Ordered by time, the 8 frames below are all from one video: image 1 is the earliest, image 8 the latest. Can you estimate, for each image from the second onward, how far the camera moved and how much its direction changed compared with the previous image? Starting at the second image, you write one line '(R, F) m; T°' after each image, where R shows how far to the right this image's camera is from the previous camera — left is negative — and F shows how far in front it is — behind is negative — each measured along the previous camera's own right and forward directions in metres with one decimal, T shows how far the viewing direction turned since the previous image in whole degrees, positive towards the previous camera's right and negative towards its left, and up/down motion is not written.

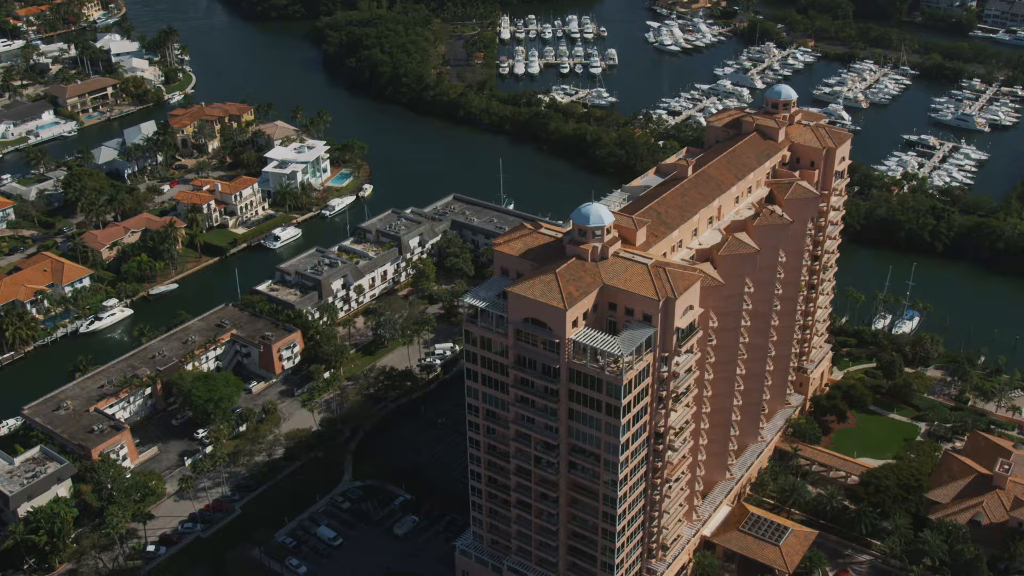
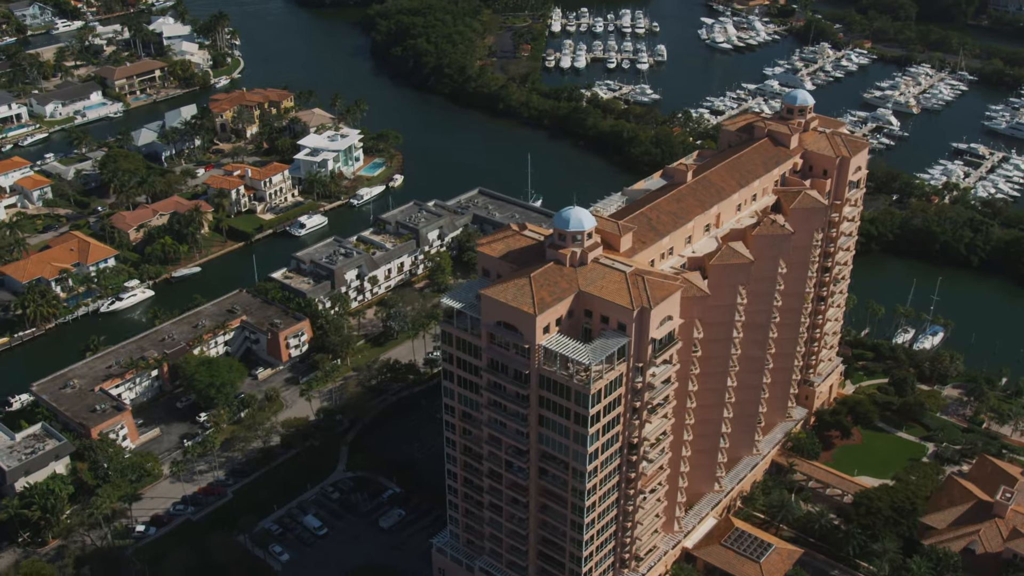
(+6.2, +1.0) m; -4°
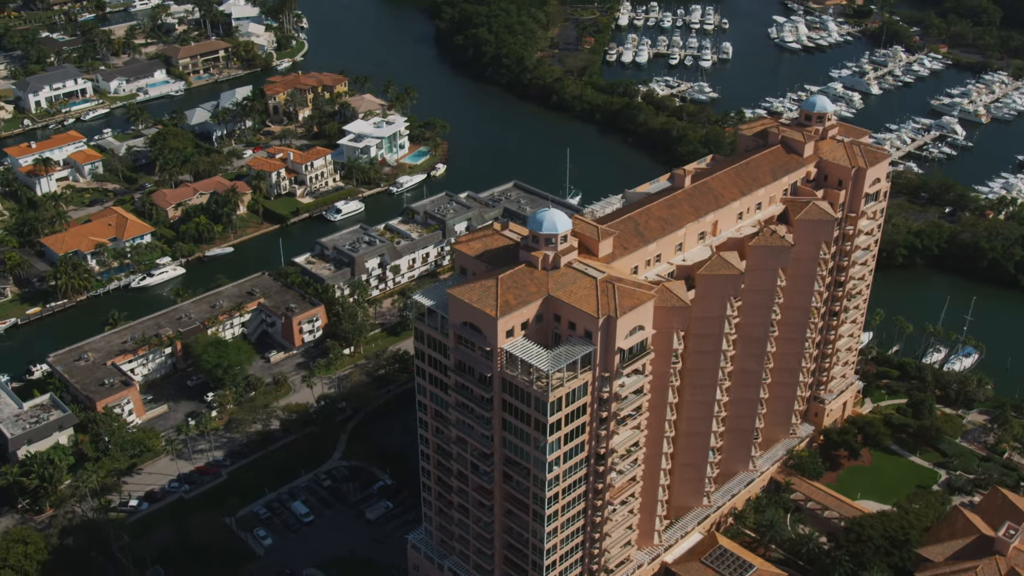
(+7.6, +1.6) m; -5°
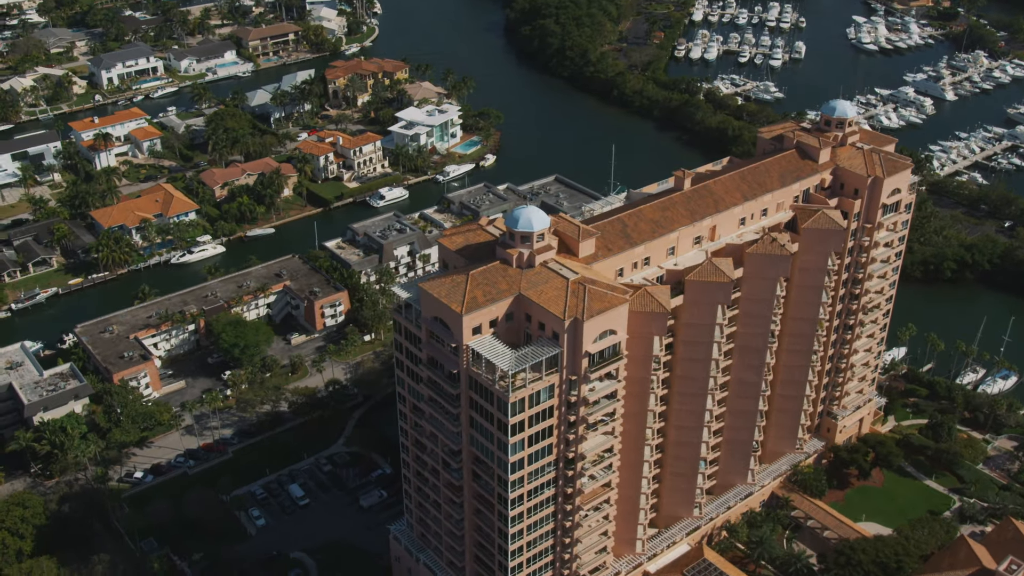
(+7.7, +1.3) m; -5°
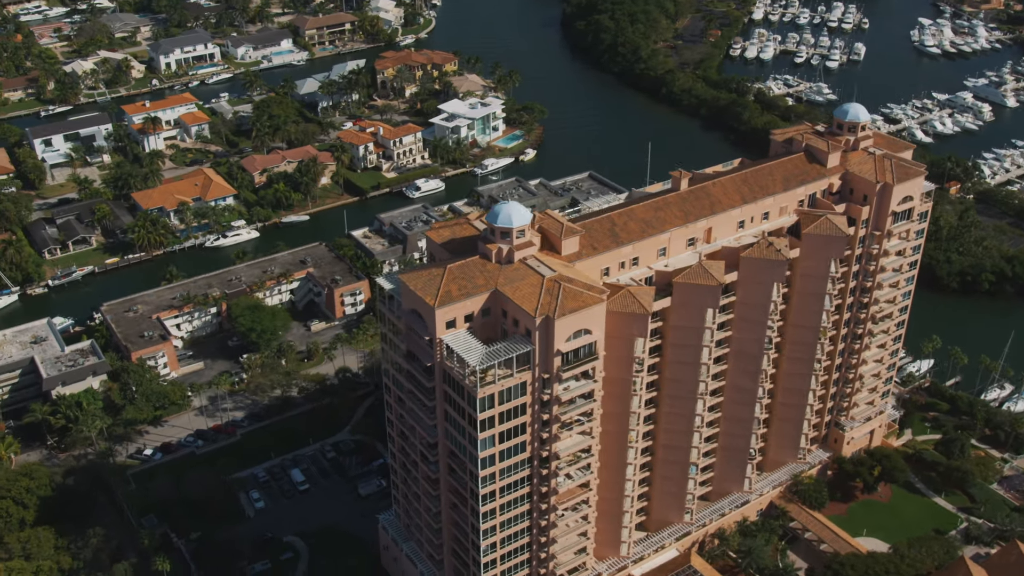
(+6.2, +0.5) m; -4°
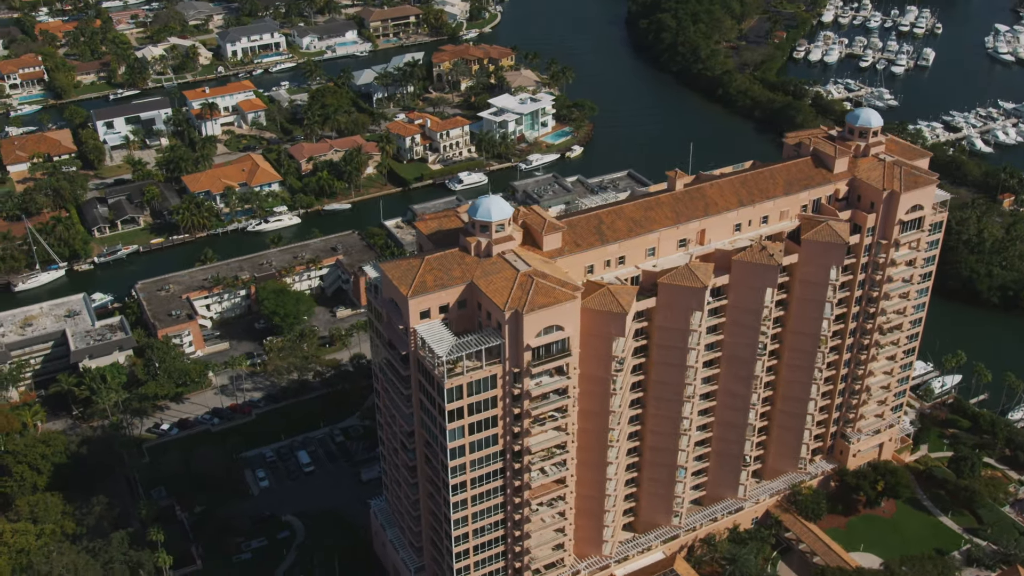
(+7.0, -0.1) m; -5°
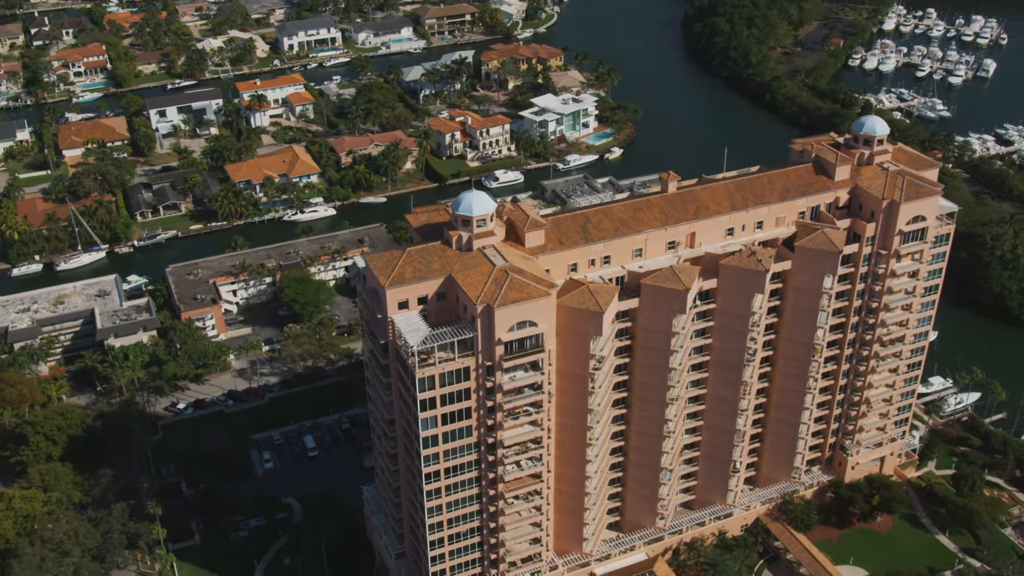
(+6.2, -0.6) m; -4°
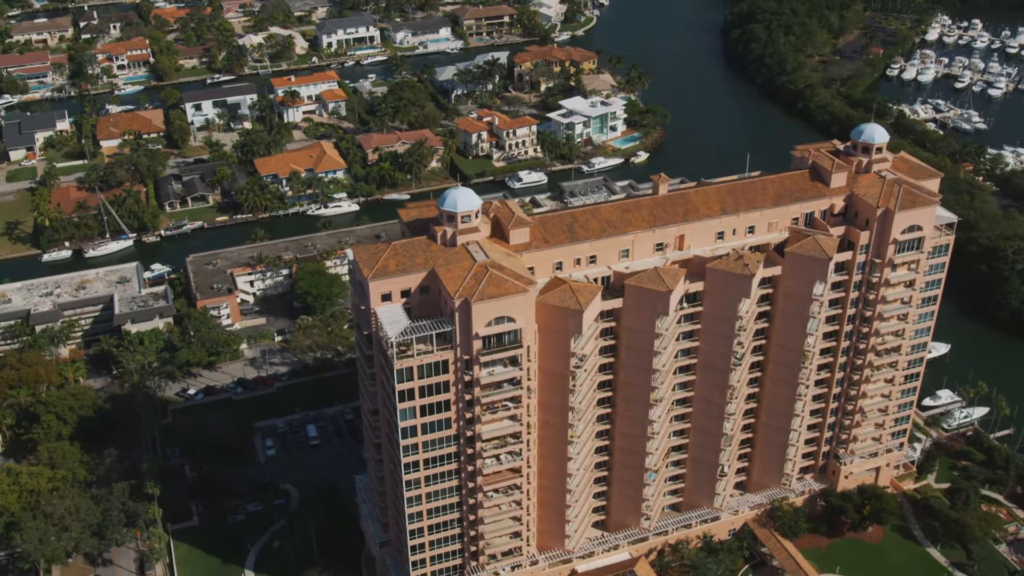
(+4.6, -0.7) m; -3°
